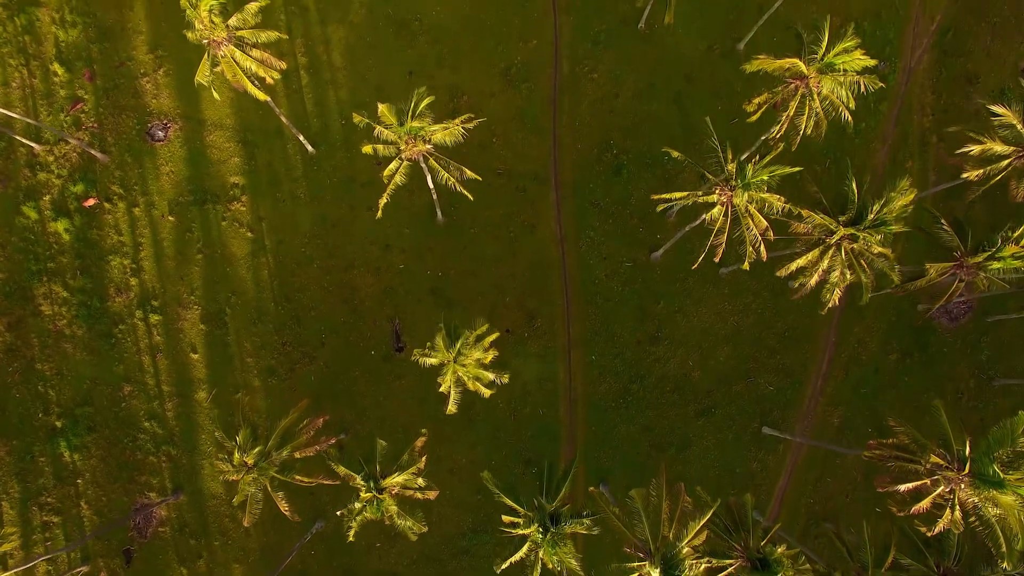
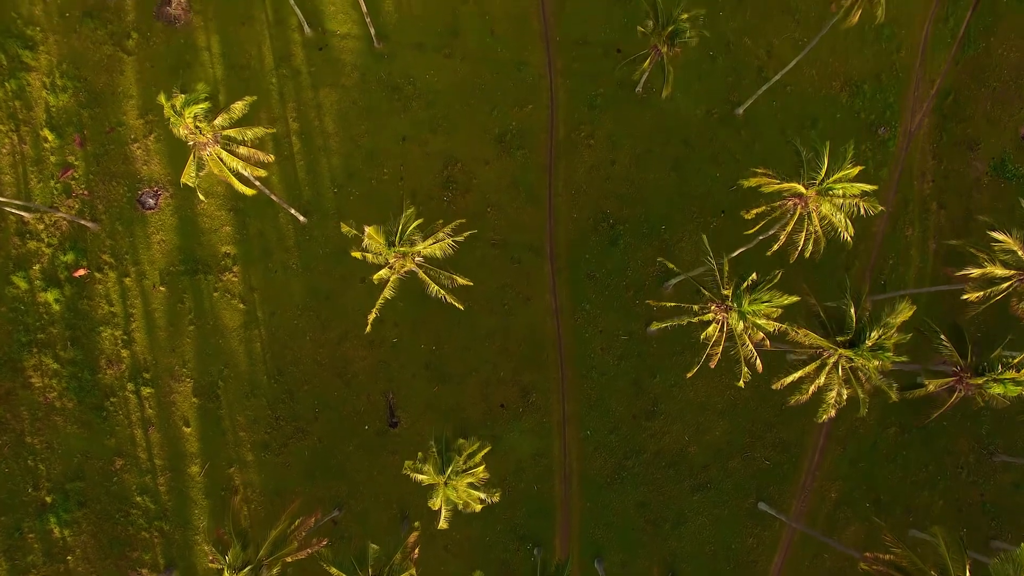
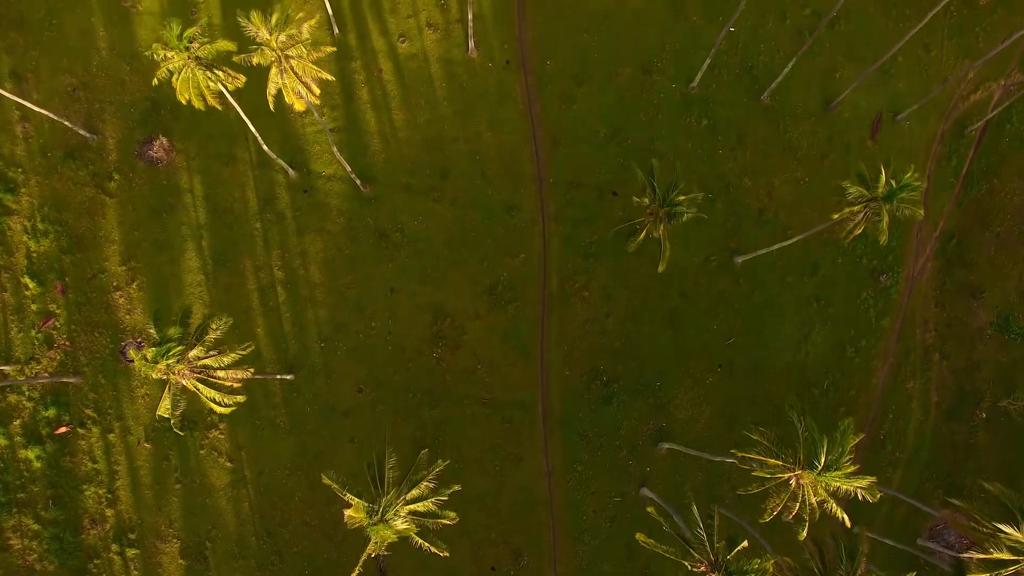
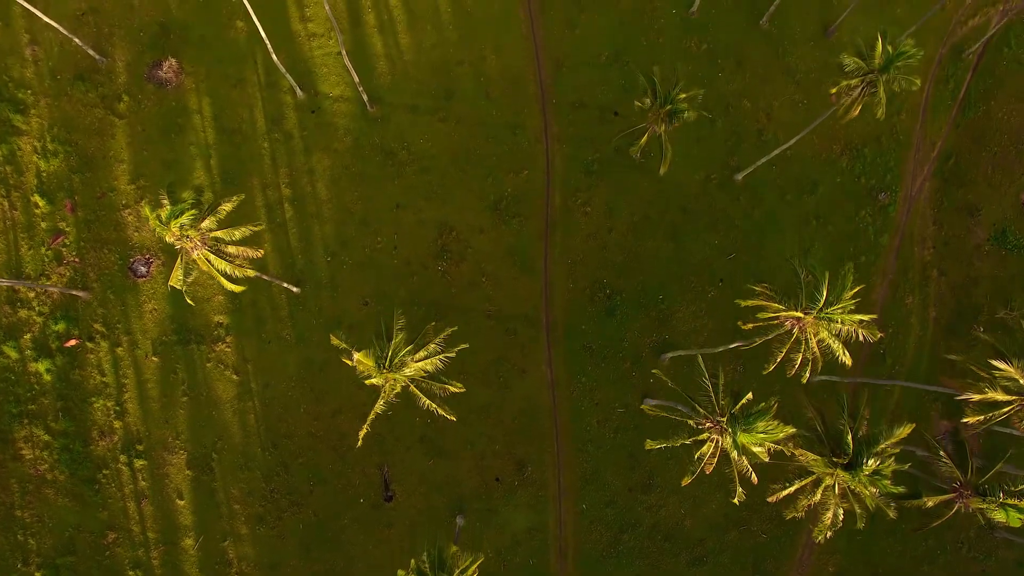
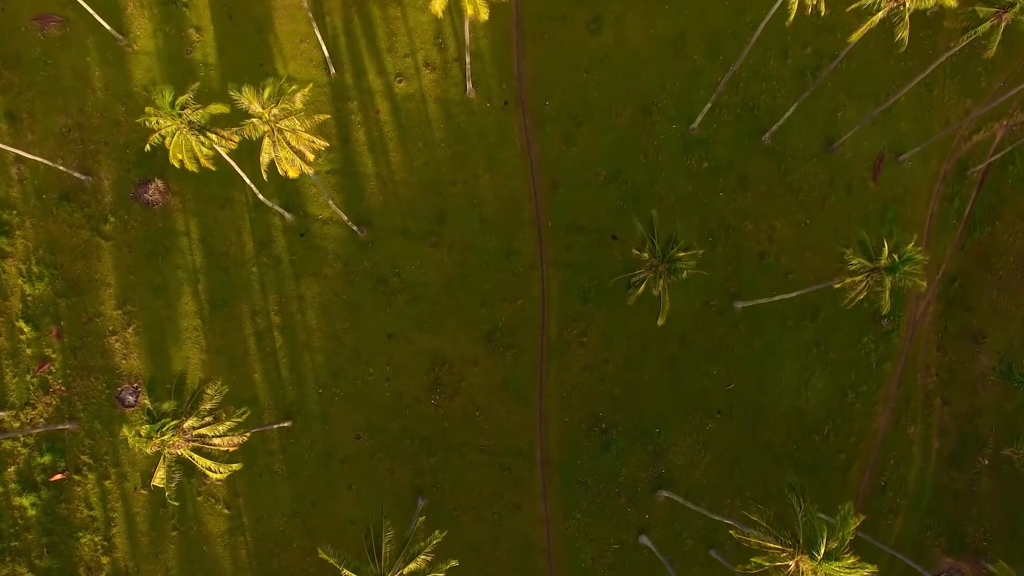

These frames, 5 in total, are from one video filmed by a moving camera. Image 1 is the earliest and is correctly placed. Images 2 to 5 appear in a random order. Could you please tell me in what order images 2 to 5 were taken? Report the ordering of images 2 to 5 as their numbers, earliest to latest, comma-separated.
2, 4, 3, 5
